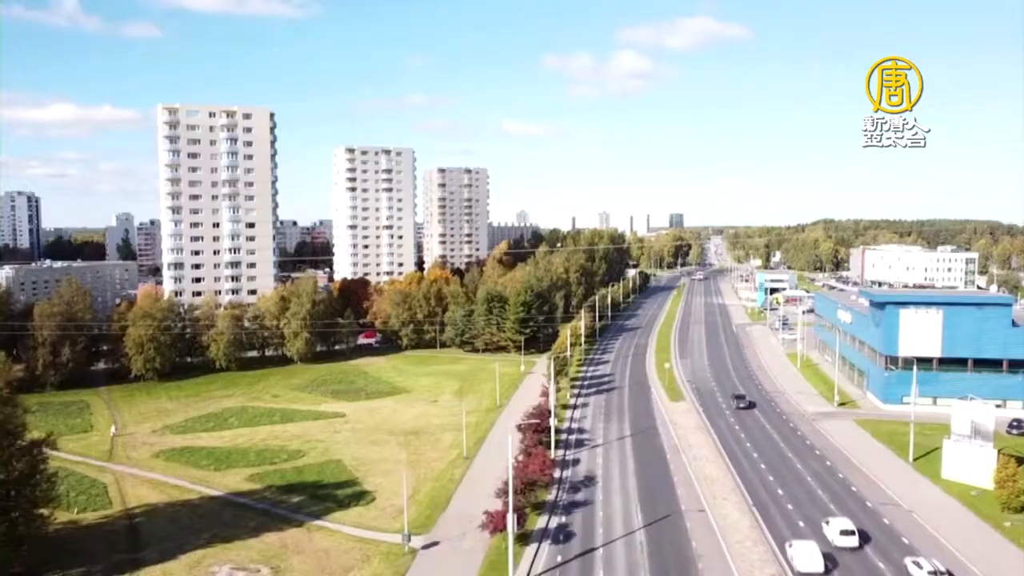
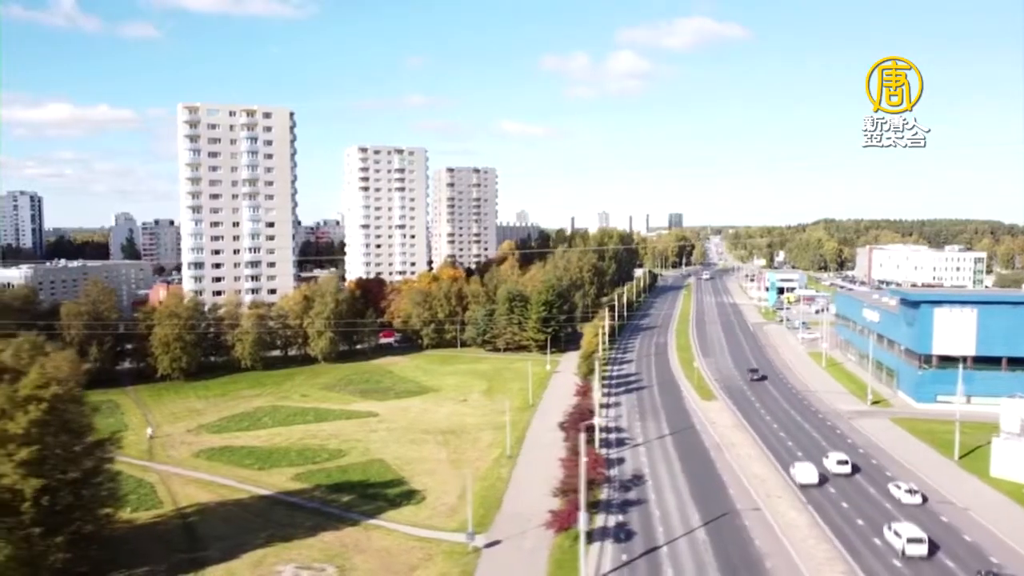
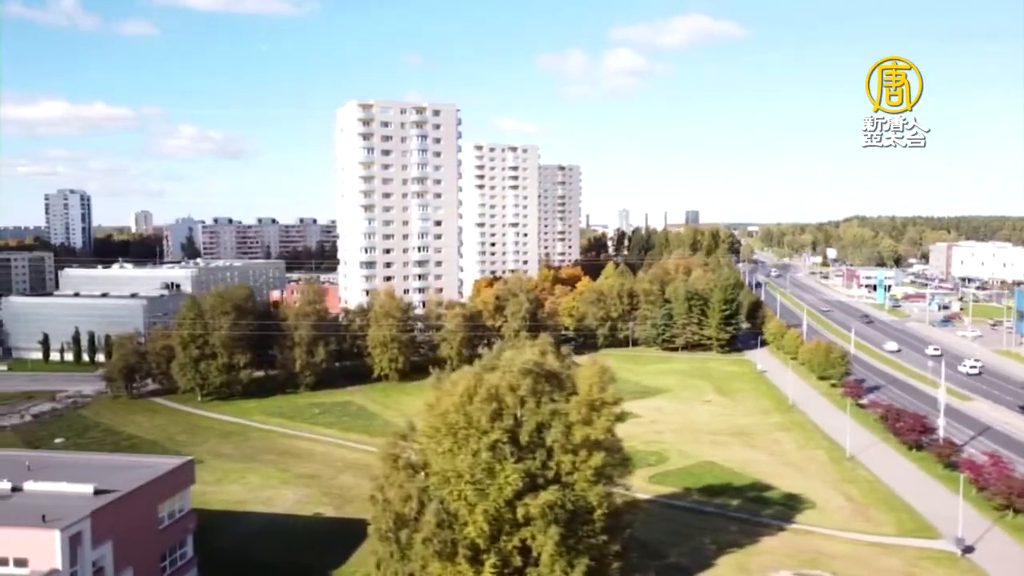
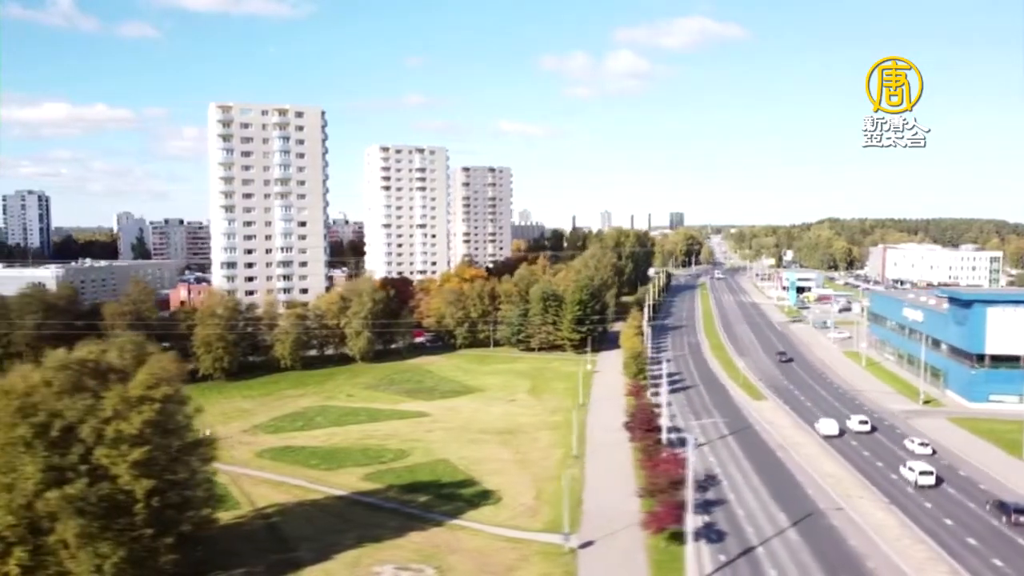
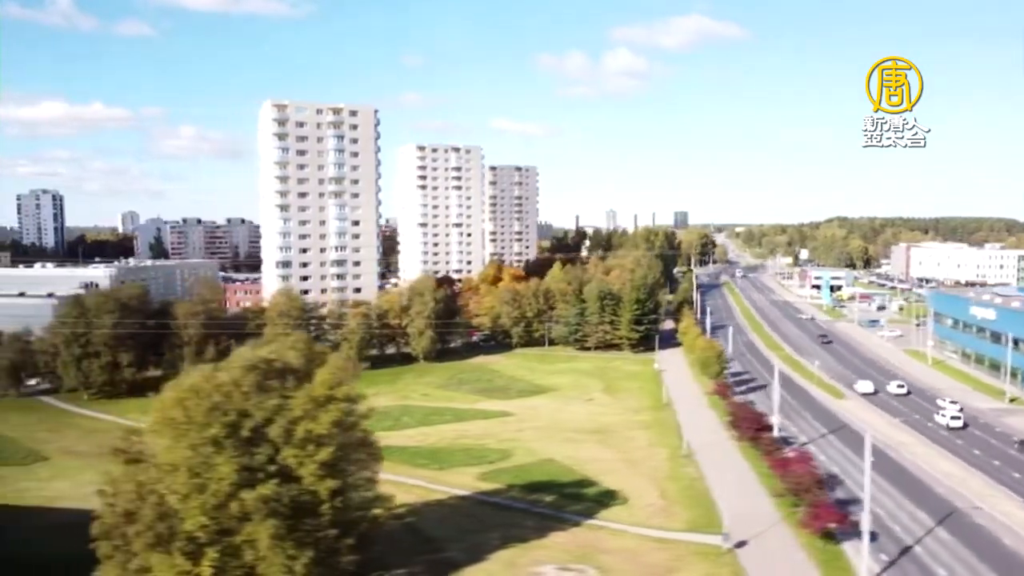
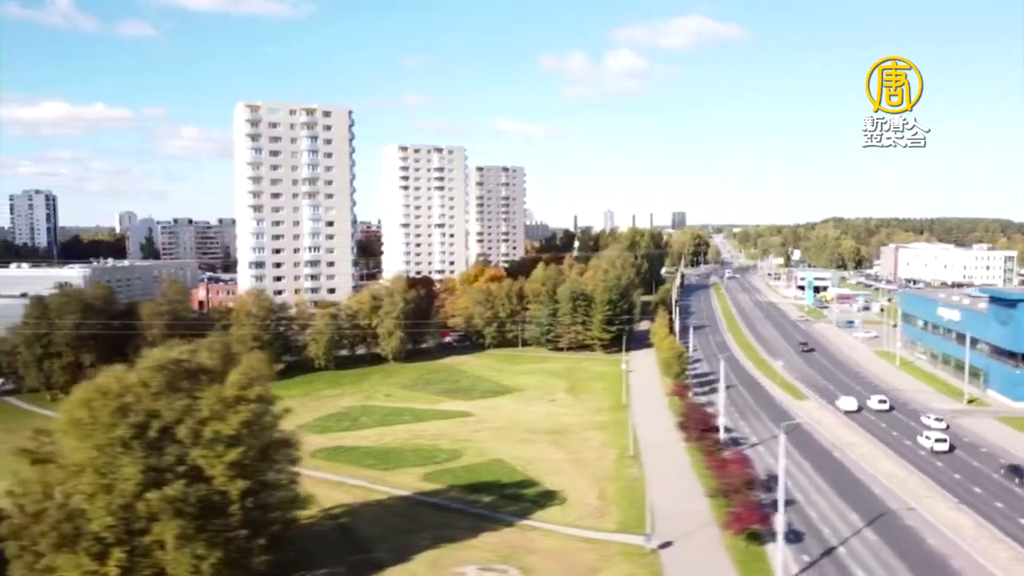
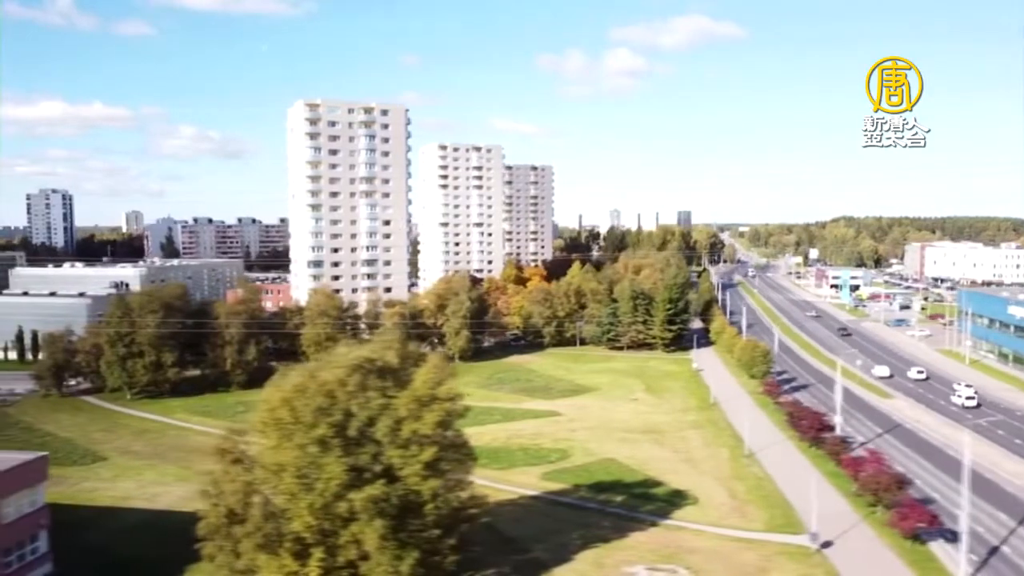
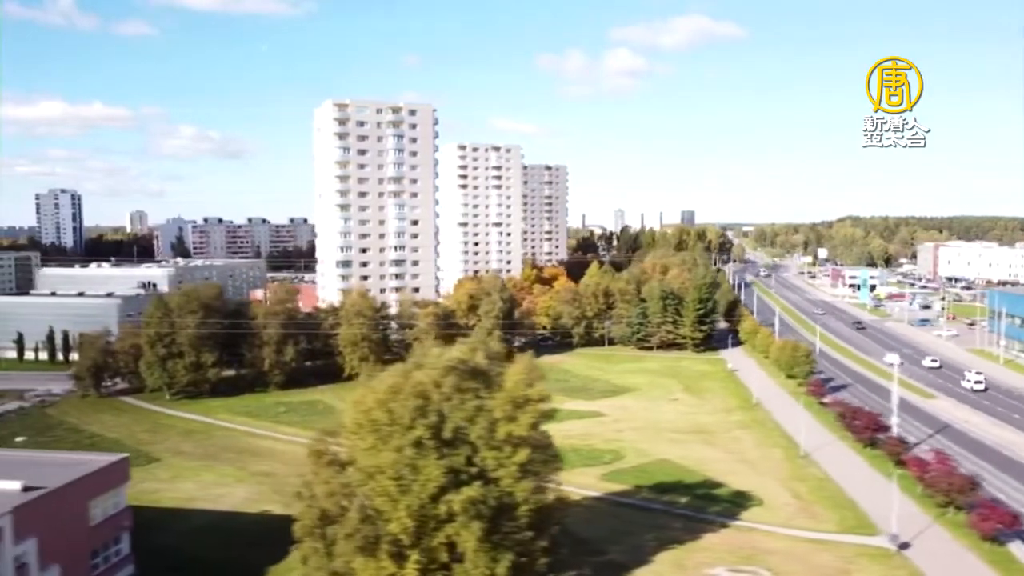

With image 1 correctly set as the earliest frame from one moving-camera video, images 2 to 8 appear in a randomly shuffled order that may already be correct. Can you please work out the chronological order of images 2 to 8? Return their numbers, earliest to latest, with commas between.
2, 4, 6, 5, 7, 8, 3
